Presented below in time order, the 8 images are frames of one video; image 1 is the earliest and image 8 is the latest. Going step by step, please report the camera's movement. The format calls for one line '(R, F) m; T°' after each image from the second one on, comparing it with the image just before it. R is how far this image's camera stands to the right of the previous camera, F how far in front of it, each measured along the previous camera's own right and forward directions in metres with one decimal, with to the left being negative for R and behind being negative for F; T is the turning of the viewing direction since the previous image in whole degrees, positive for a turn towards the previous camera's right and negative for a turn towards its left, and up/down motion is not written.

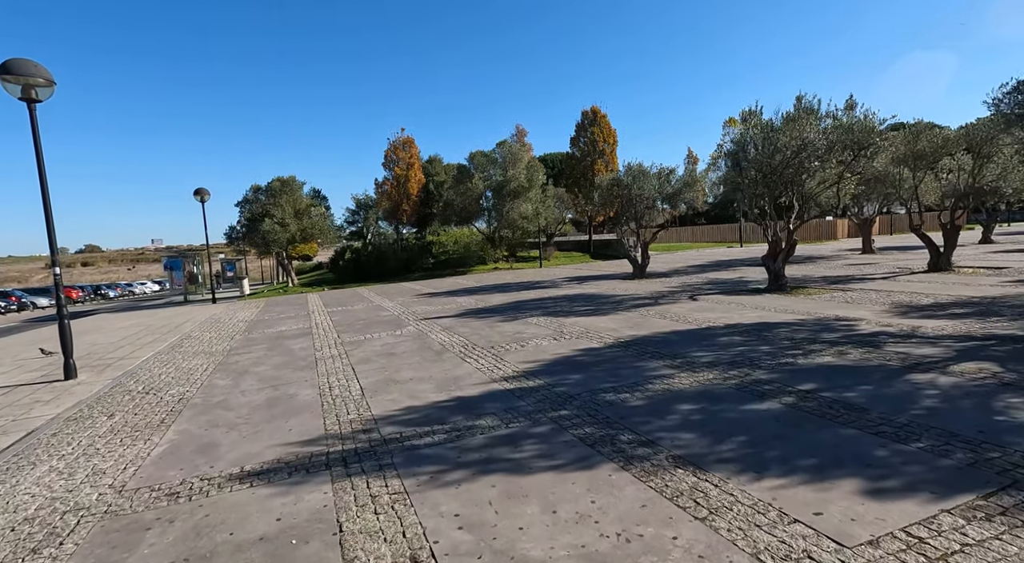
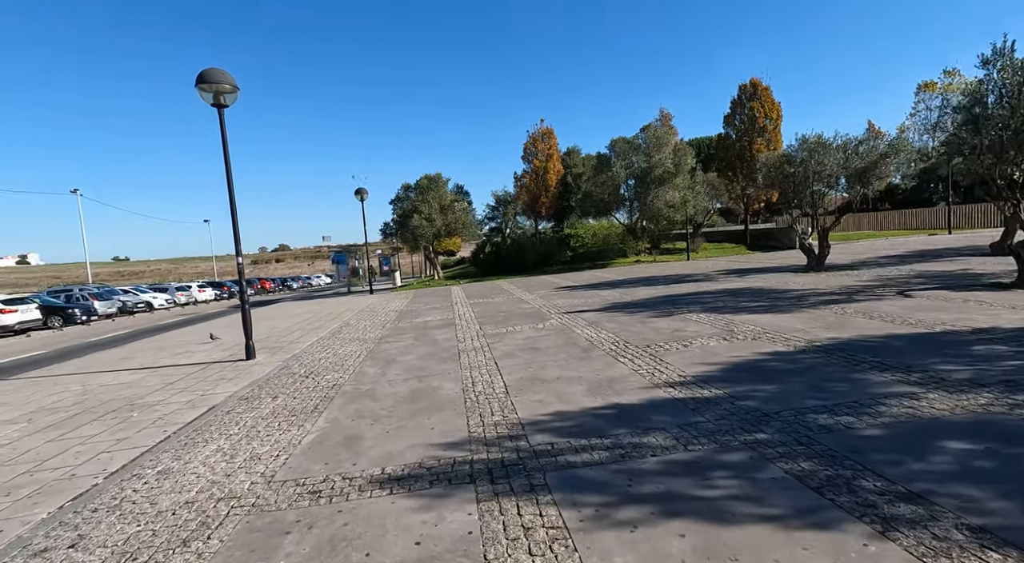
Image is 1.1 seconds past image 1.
(-0.1, +0.4) m; -14°
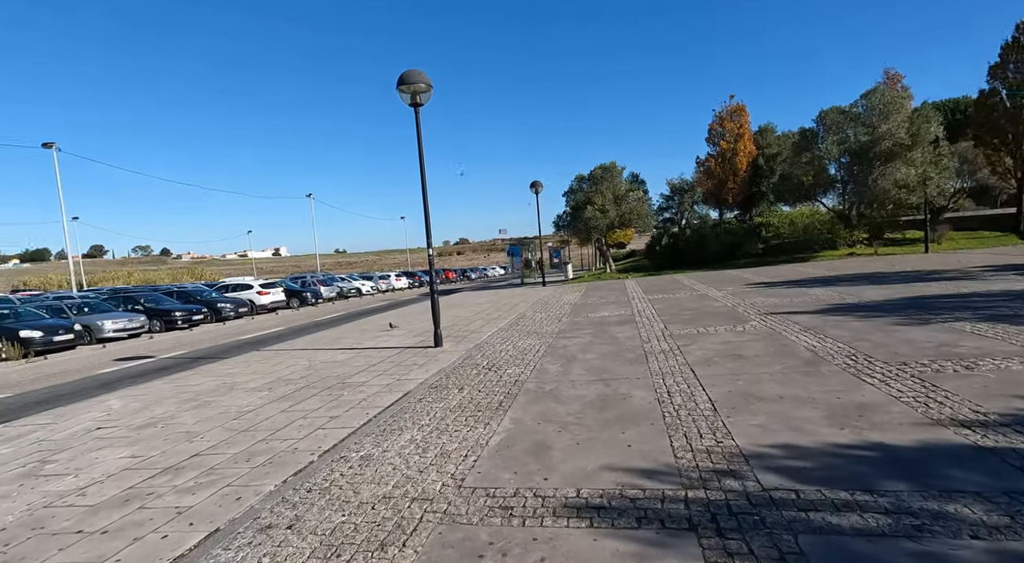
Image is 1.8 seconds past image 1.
(-0.2, +0.3) m; -17°
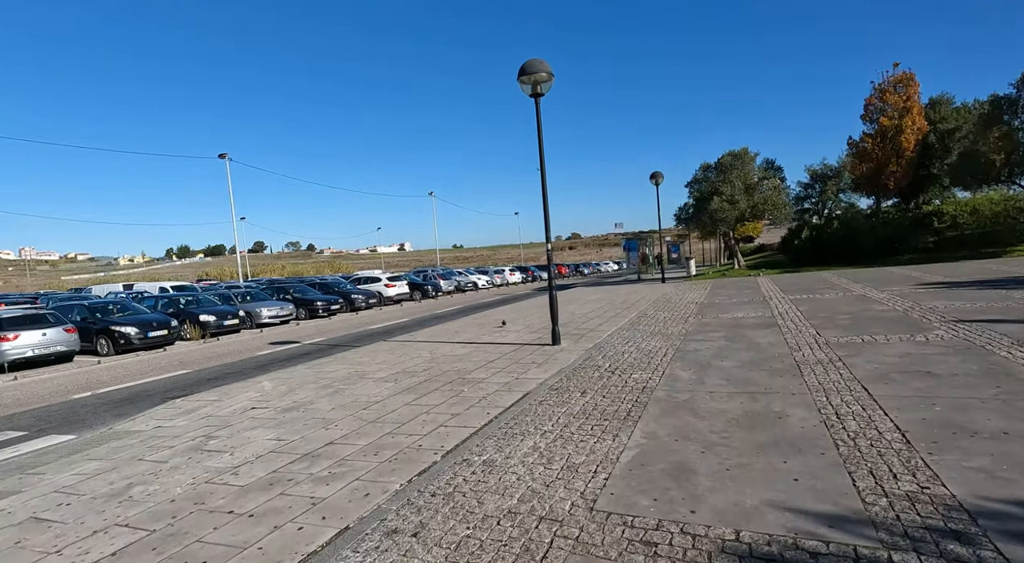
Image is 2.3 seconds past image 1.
(-0.1, +0.3) m; -11°
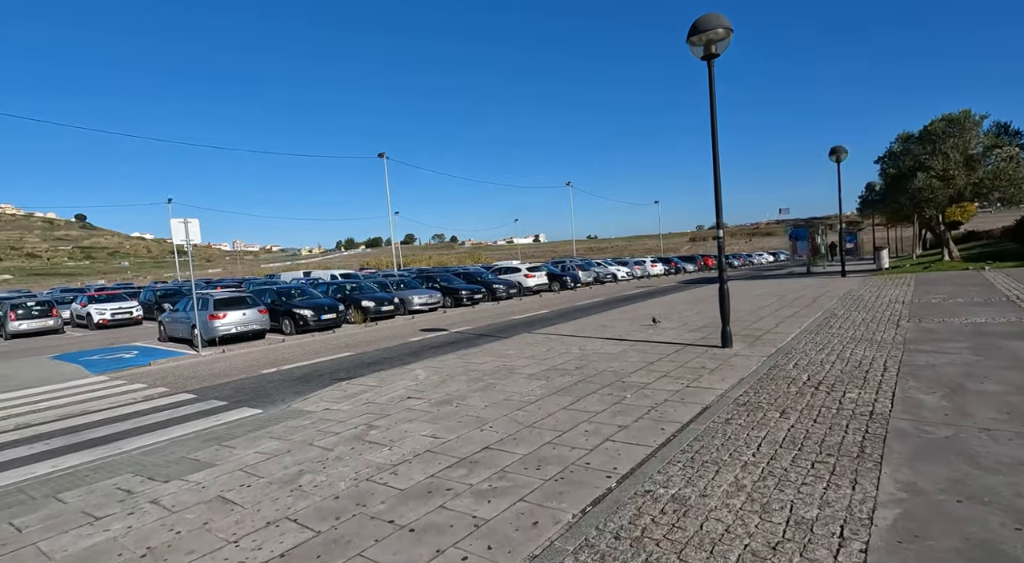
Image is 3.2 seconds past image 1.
(-0.3, +0.6) m; -14°
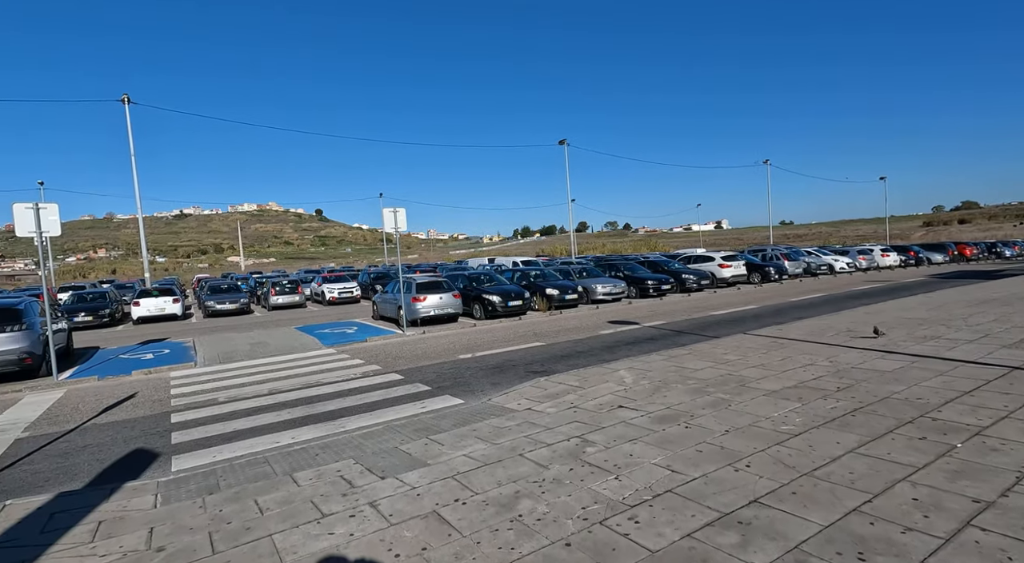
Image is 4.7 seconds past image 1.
(-0.6, +1.0) m; -18°
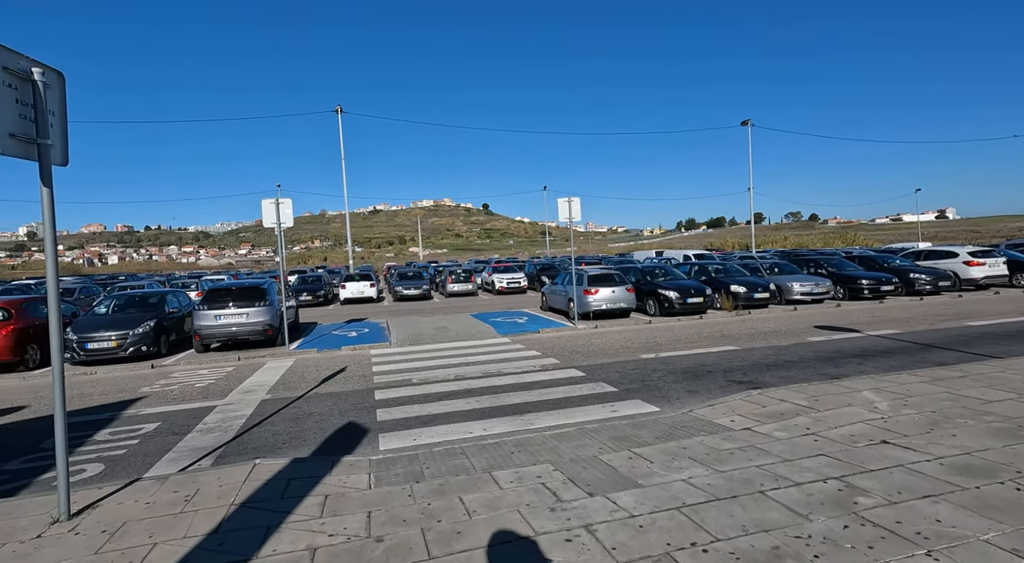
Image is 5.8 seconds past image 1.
(-0.7, +0.7) m; -17°
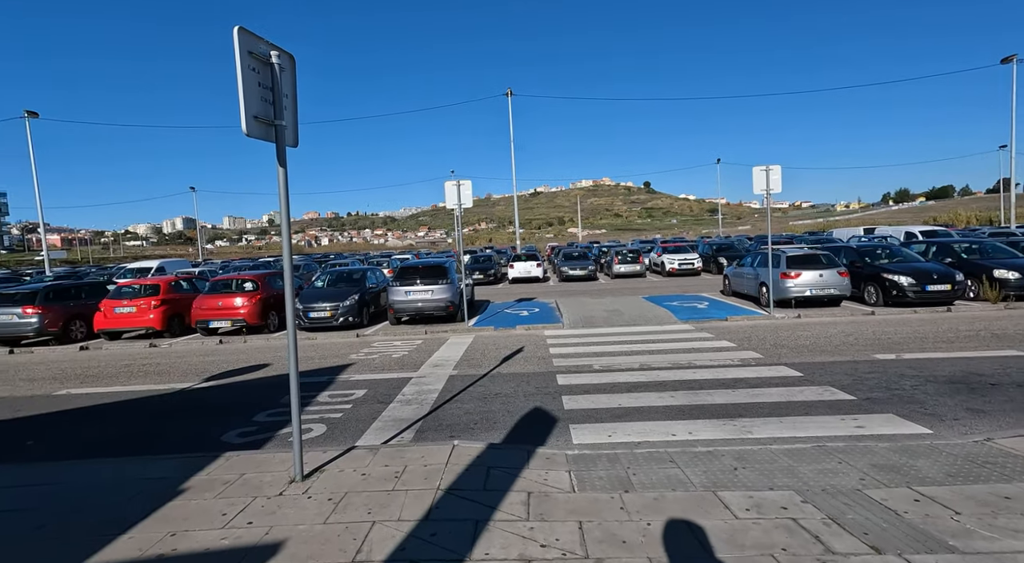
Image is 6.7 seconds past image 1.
(-0.8, +1.0) m; -17°
